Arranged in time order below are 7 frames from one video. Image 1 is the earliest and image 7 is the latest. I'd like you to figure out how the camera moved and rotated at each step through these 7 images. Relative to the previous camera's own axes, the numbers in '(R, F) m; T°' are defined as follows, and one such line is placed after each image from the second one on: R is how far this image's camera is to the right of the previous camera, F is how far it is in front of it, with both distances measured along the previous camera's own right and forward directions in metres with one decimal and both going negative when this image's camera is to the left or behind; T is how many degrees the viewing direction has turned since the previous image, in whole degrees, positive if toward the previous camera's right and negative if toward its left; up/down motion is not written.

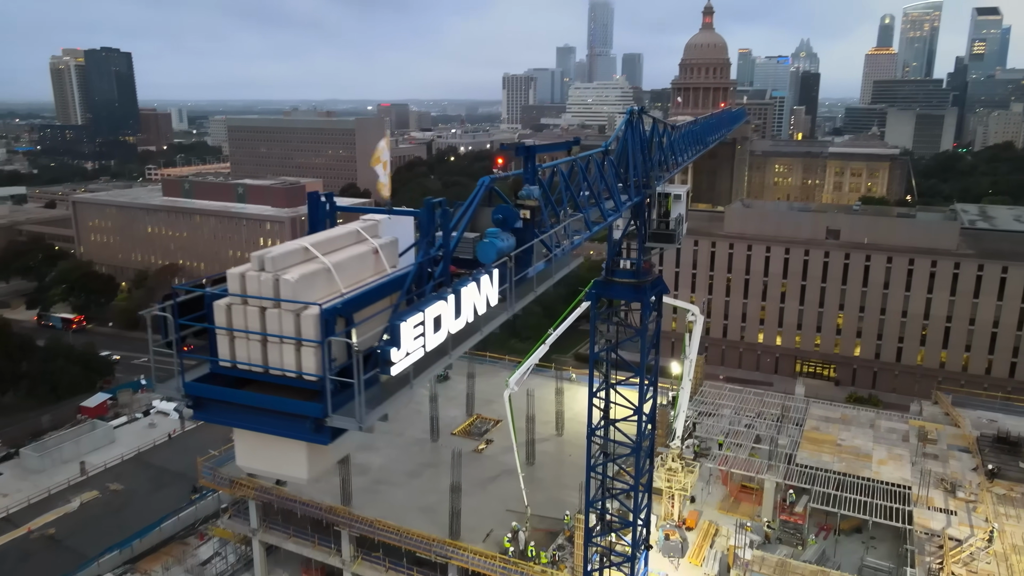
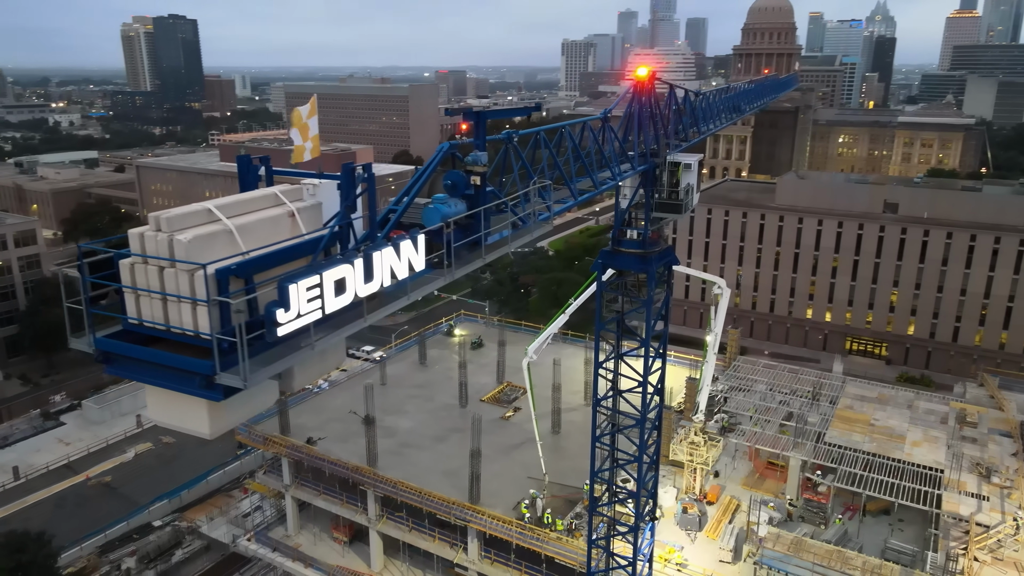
(+0.8, +0.1) m; -4°
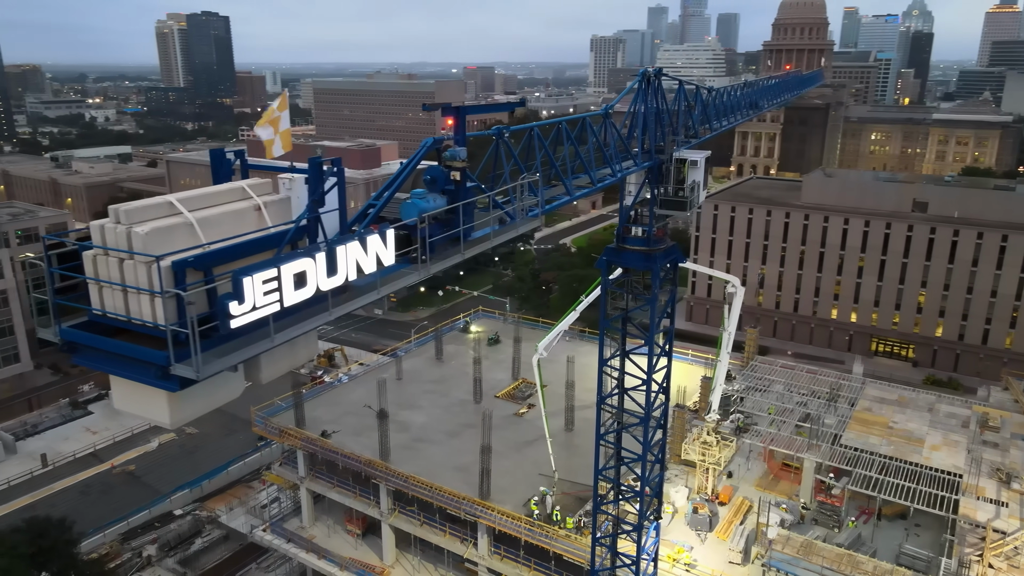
(+0.4, 0.0) m; -2°
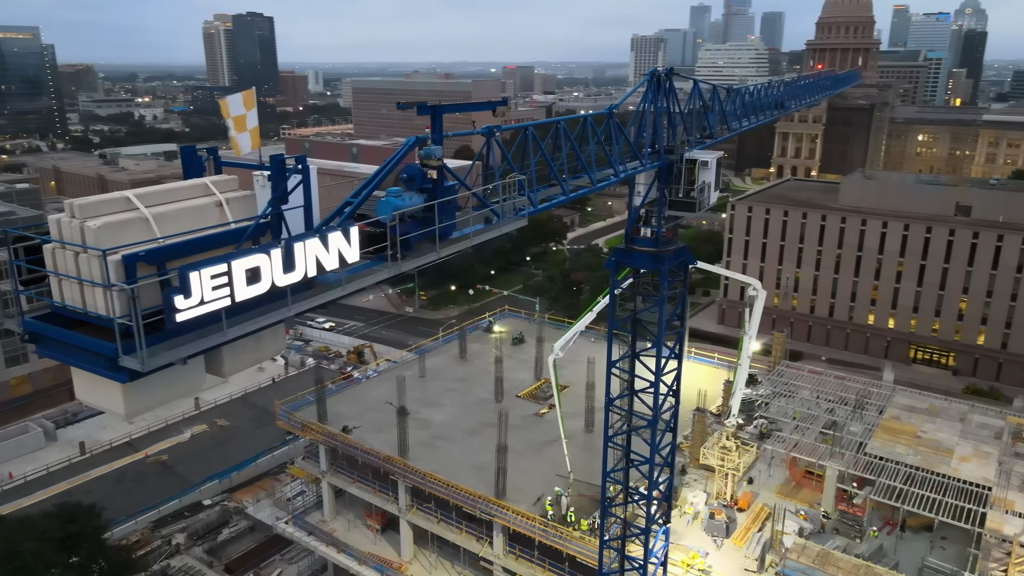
(+0.5, 0.0) m; -3°
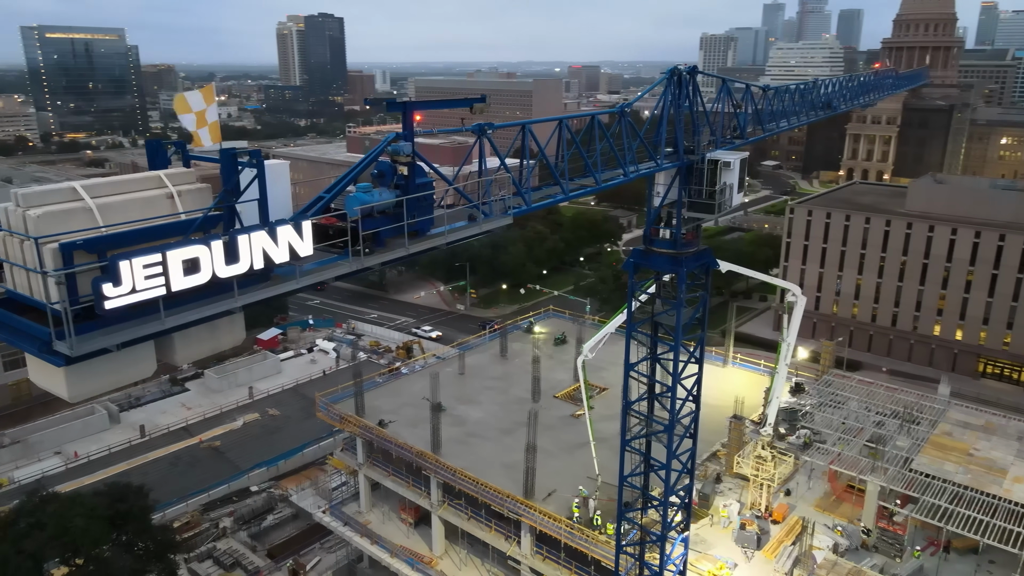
(+0.7, +0.1) m; -5°
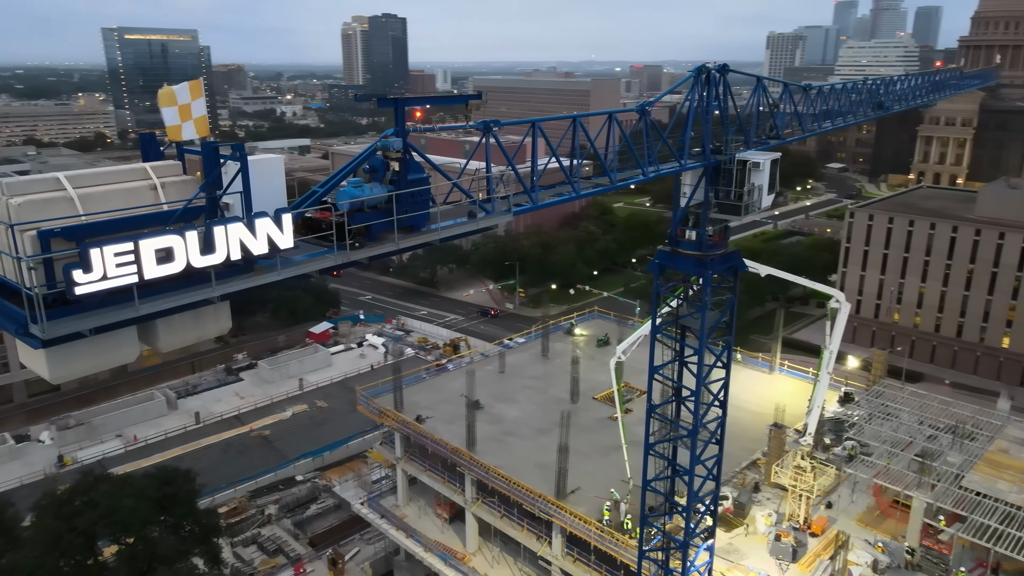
(+0.5, +0.1) m; -4°
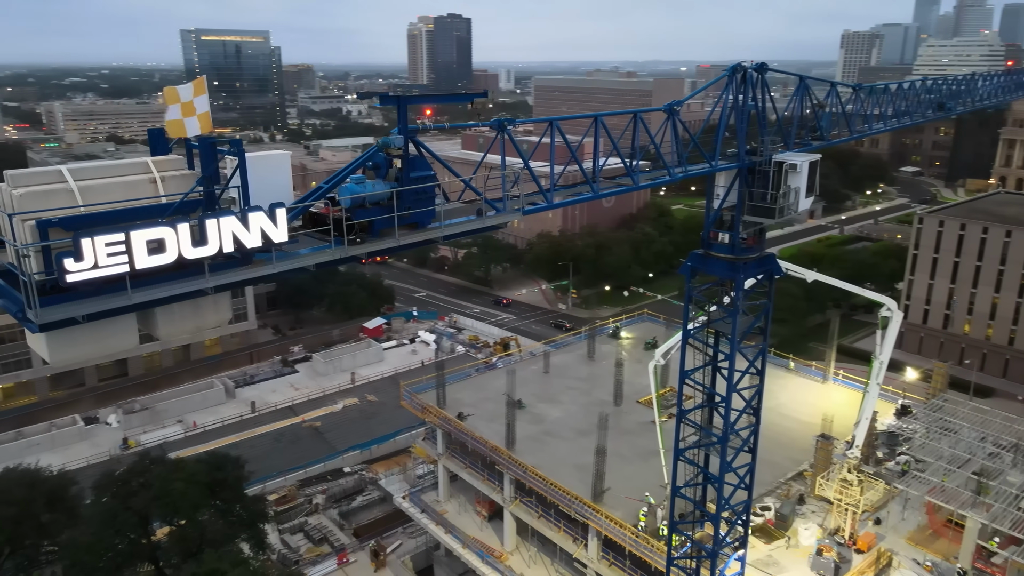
(+0.5, 0.0) m; -5°
